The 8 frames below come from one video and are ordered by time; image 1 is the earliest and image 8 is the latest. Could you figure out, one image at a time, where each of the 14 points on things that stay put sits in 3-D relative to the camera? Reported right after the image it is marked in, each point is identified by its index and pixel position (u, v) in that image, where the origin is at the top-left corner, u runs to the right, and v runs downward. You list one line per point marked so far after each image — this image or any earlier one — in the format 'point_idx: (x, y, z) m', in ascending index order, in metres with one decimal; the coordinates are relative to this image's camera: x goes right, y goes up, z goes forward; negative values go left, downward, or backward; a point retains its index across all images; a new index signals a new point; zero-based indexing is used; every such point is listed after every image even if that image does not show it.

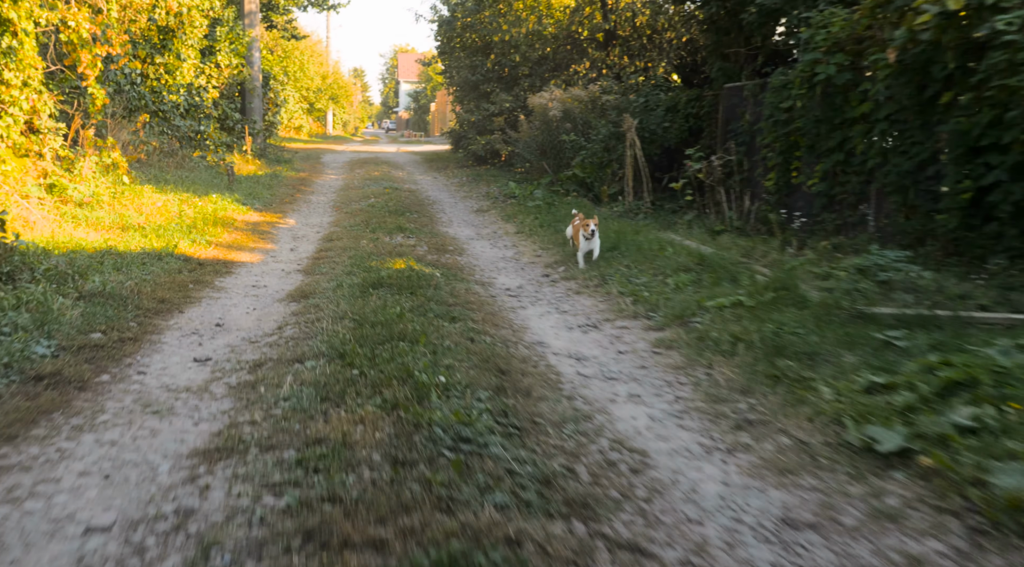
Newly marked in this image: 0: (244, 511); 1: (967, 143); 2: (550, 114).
0: (-1.0, -0.8, +3.0) m
1: (+4.7, +1.4, +8.2) m
2: (+0.9, +3.8, +18.1) m
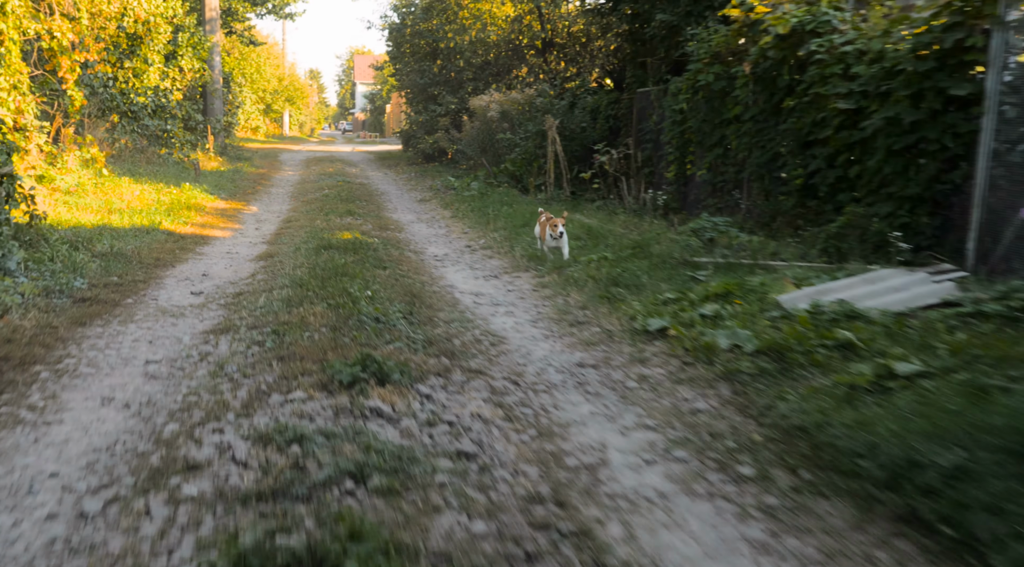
0: (-1.7, -0.4, +5.0) m
1: (+3.7, +1.9, +10.5) m
2: (-0.5, +4.2, +20.1) m
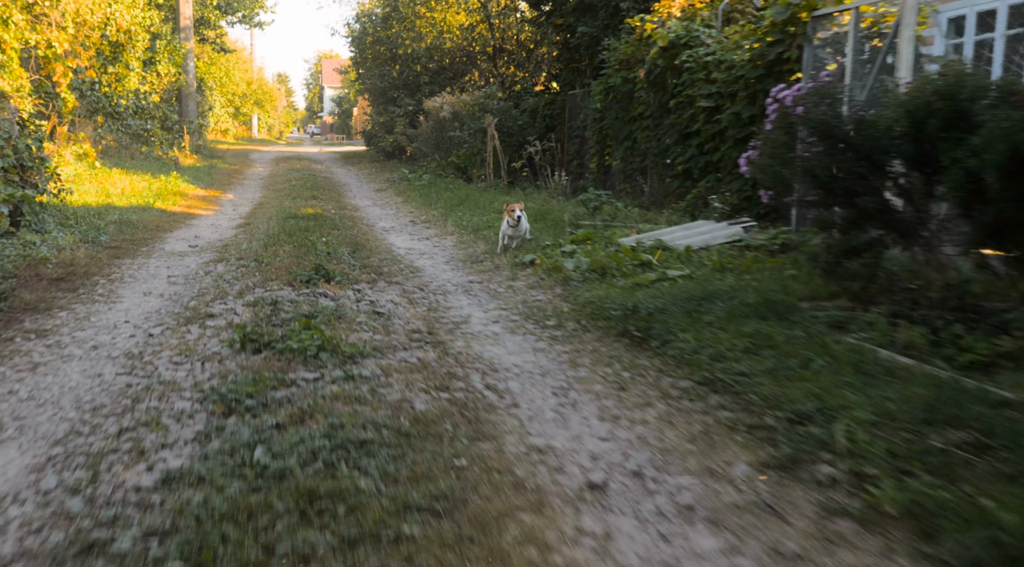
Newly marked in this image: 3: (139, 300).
0: (-2.5, +0.1, +7.3) m
1: (+2.7, +2.4, +13.0) m
2: (-1.9, +4.6, +22.5) m
3: (-3.0, -0.1, +6.5) m
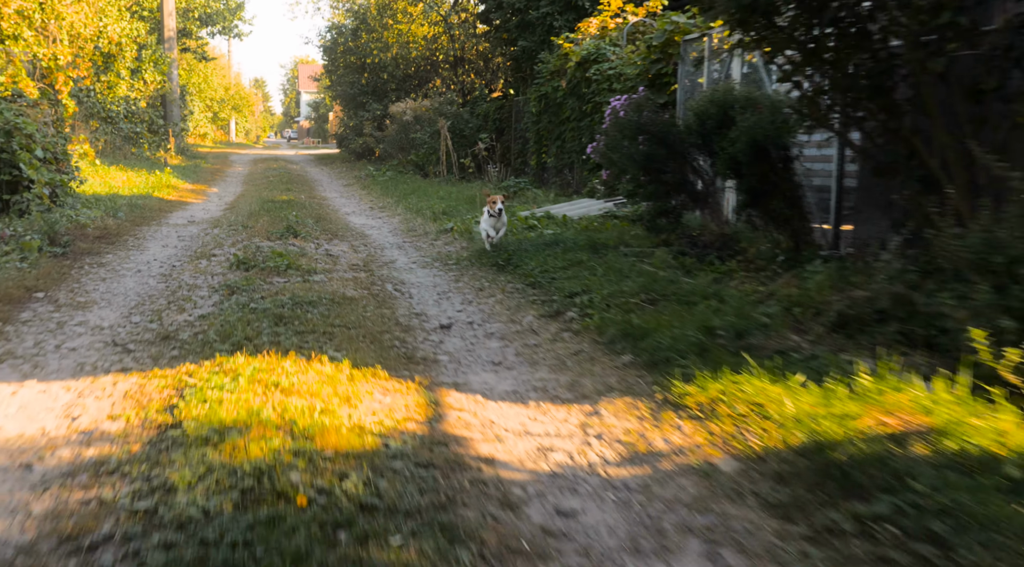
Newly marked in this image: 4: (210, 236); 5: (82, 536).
0: (-3.5, +0.6, +10.0) m
1: (+1.5, +2.9, +15.8) m
2: (-3.3, +5.1, +25.2) m
3: (-3.9, +0.4, +9.1) m
4: (-3.6, +0.6, +9.8) m
5: (-1.6, -0.9, +3.0) m
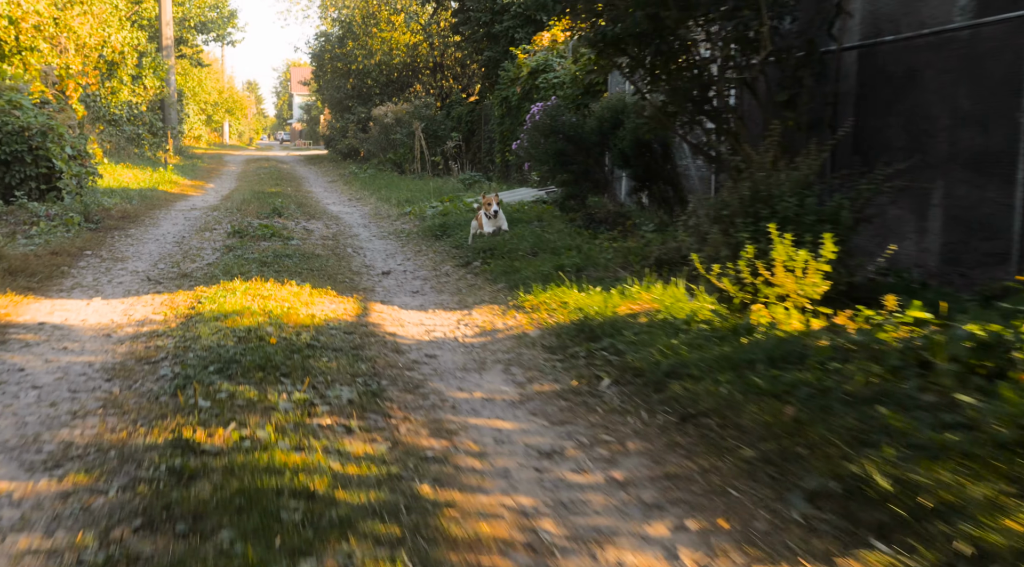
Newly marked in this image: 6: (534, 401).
0: (-4.3, +1.0, +12.3) m
1: (+0.6, +3.4, +18.2) m
2: (-4.3, +5.5, +27.5) m
3: (-4.8, +0.8, +11.5) m
4: (-4.5, +1.0, +12.1) m
5: (-2.4, -0.5, +5.4) m
6: (+0.1, -0.7, +4.7) m
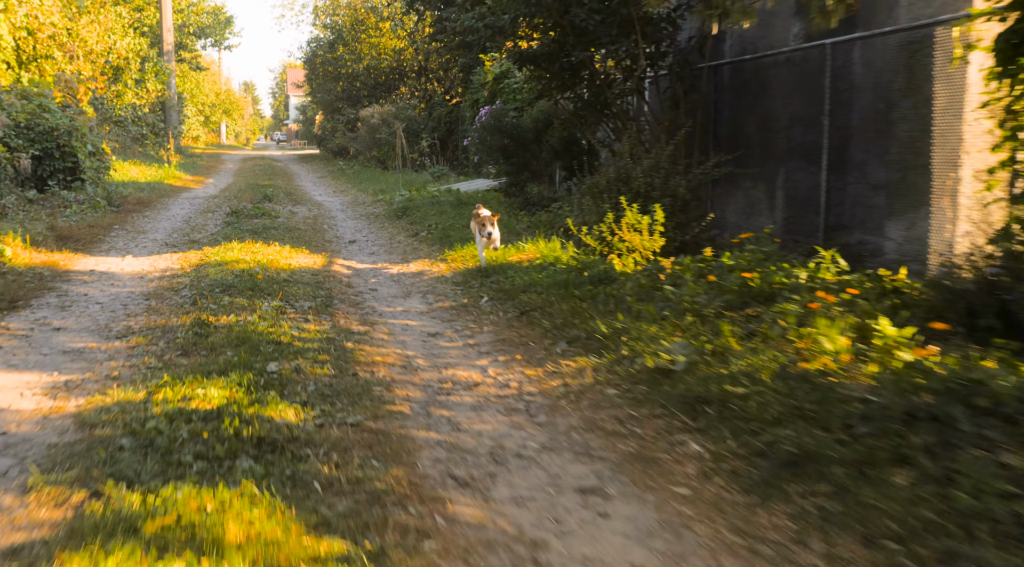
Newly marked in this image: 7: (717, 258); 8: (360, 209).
0: (-5.2, +1.5, +14.6) m
1: (-0.2, +3.8, +20.5) m
2: (-5.2, +5.9, +29.8) m
3: (-5.6, +1.3, +13.8) m
4: (-5.3, +1.4, +14.4) m
5: (-3.2, 0.0, +7.7) m
6: (-0.7, -0.2, +7.1) m
7: (+1.8, +0.2, +7.3) m
8: (-2.7, +1.3, +14.7) m
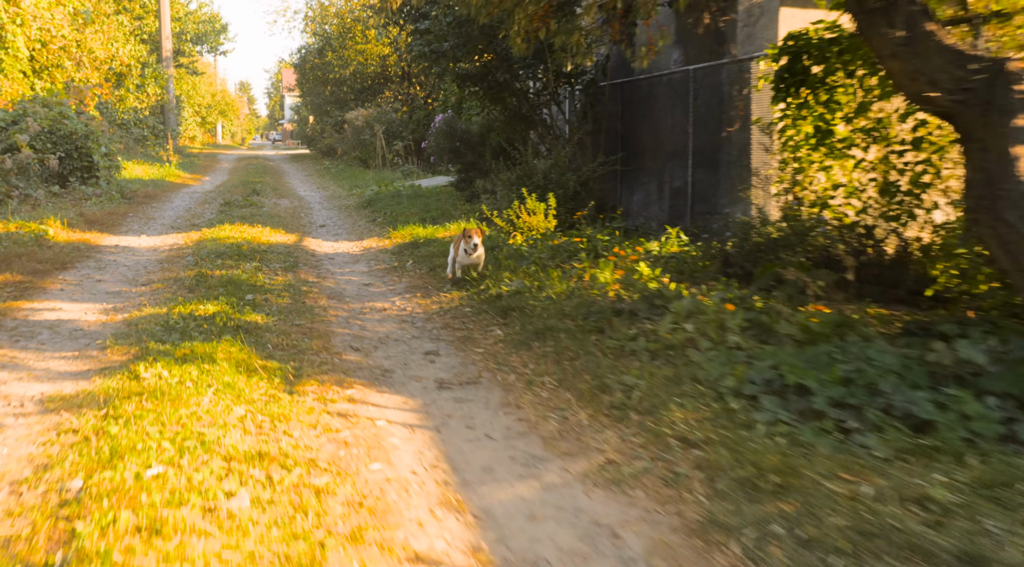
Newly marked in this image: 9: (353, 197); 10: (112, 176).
0: (-6.2, +1.9, +17.2) m
1: (-1.3, +4.2, +23.1) m
2: (-6.3, +6.3, +32.4) m
3: (-6.6, +1.6, +16.4) m
4: (-6.3, +1.8, +17.0) m
5: (-4.2, +0.4, +10.3) m
6: (-1.7, +0.2, +9.7) m
7: (+0.8, +0.6, +9.9) m
8: (-3.7, +1.7, +17.3) m
9: (-3.4, +1.8, +17.6) m
10: (-9.2, +2.5, +18.8) m
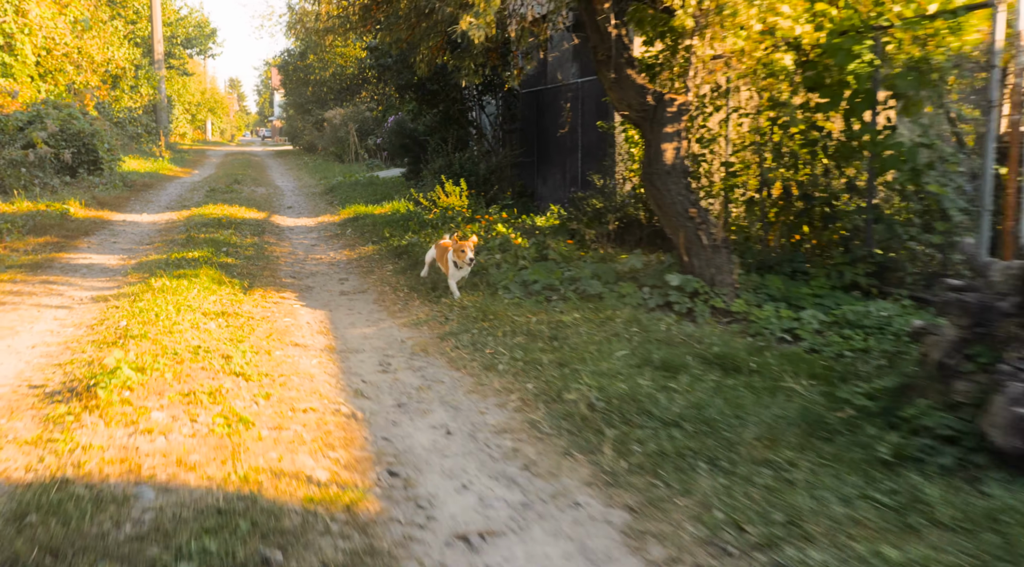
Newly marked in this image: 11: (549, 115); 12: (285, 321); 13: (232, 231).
0: (-7.6, +2.5, +20.3) m
1: (-2.8, +4.8, +26.2) m
2: (-7.9, +7.0, +35.5) m
3: (-8.1, +2.3, +19.5) m
4: (-7.7, +2.4, +20.1) m
5: (-5.5, +0.9, +13.4) m
6: (-3.0, +0.7, +12.8) m
7: (-0.5, +1.2, +13.1) m
8: (-5.2, +2.3, +20.4) m
9: (-4.8, +2.4, +20.7) m
10: (-10.7, +3.1, +21.9) m
11: (+0.7, +3.2, +15.5) m
12: (-1.9, -0.3, +7.0) m
13: (-4.3, +0.8, +12.5) m
